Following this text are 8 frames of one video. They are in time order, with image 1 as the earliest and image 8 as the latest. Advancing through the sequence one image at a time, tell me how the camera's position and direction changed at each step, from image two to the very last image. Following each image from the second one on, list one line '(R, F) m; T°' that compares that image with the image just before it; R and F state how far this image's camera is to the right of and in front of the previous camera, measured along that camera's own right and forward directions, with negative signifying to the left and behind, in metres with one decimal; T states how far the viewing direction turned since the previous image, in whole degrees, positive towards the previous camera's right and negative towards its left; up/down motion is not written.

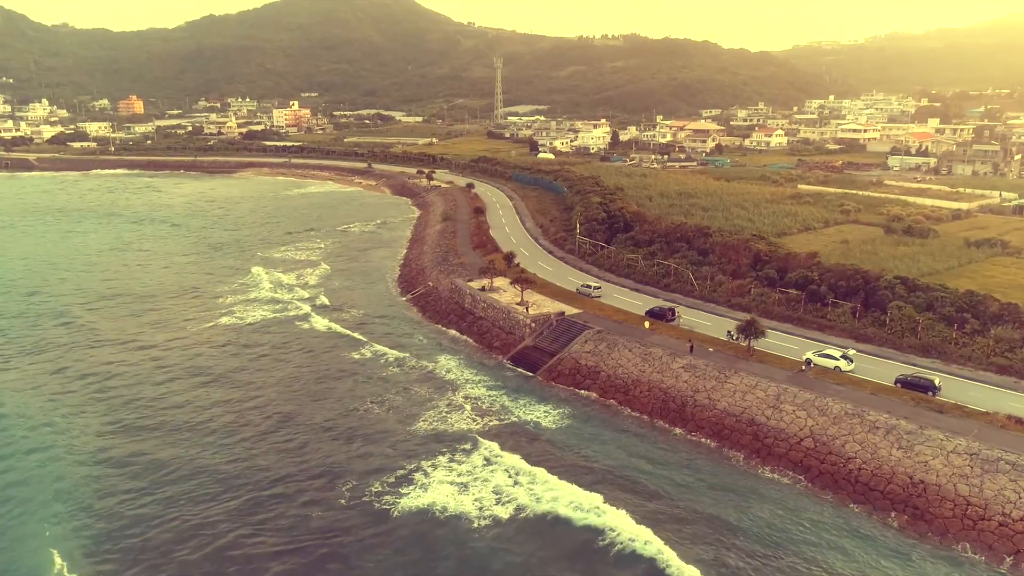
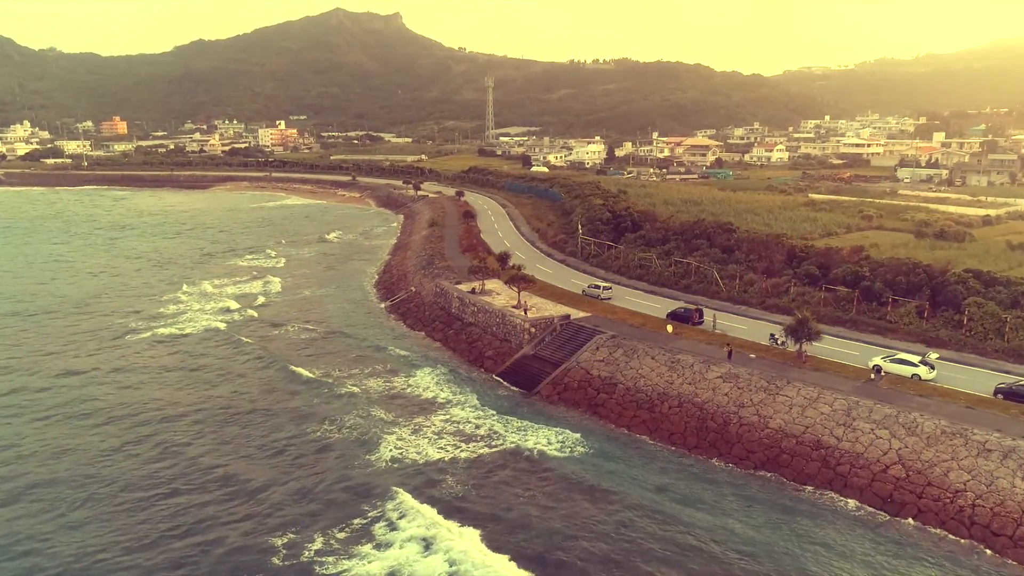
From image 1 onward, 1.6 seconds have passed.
(-0.2, +7.5) m; +1°
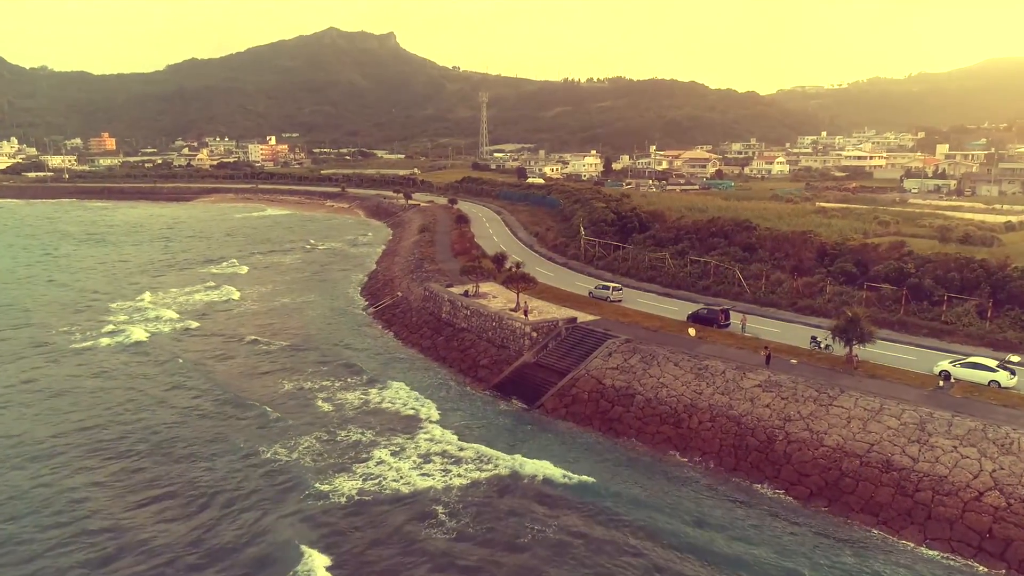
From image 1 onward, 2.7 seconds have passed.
(-0.2, +4.9) m; 0°
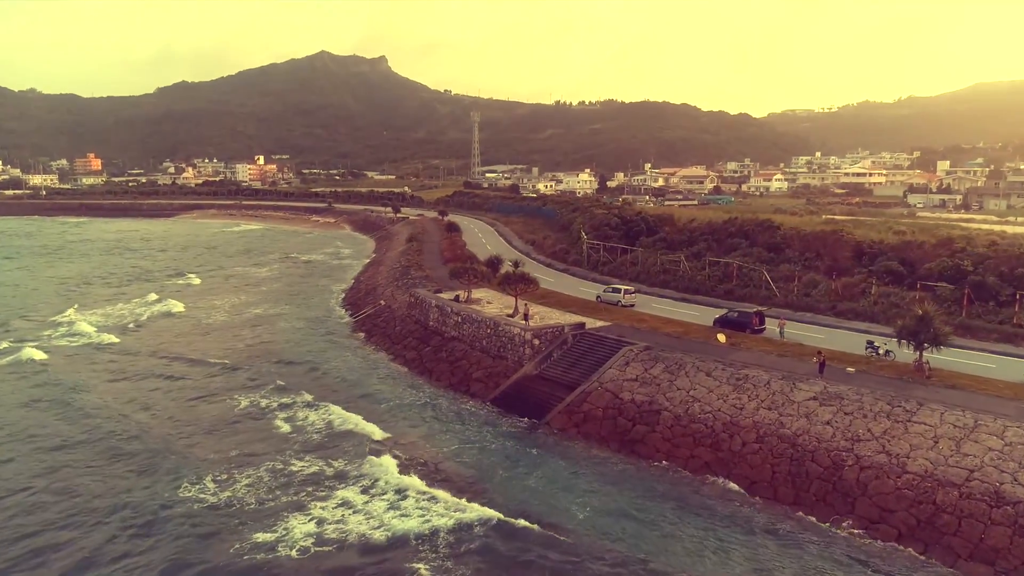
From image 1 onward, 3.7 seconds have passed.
(-0.2, +4.8) m; +1°
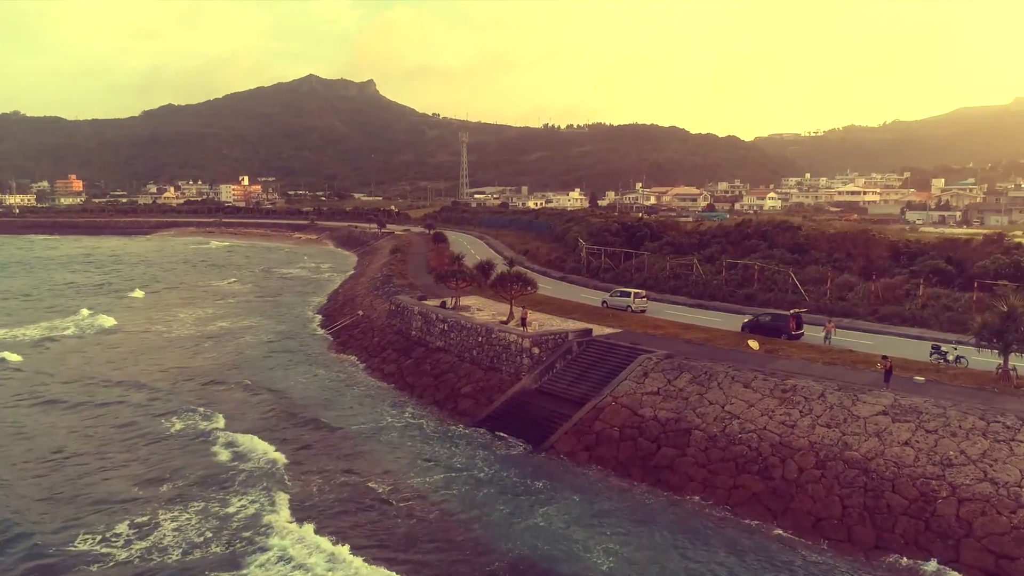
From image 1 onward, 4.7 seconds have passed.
(-0.2, +4.2) m; +1°
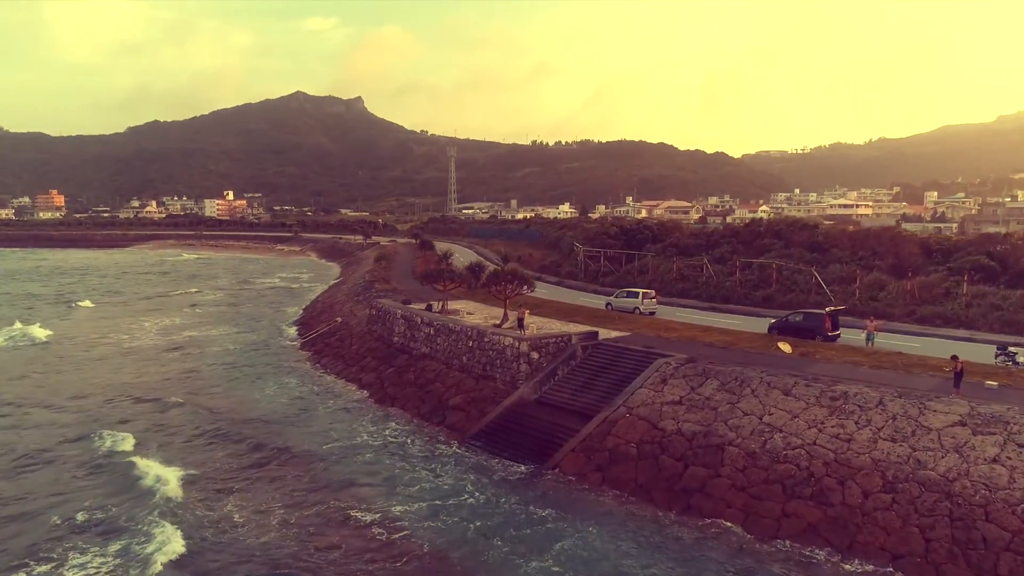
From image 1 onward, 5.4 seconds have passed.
(-0.2, +3.1) m; +1°
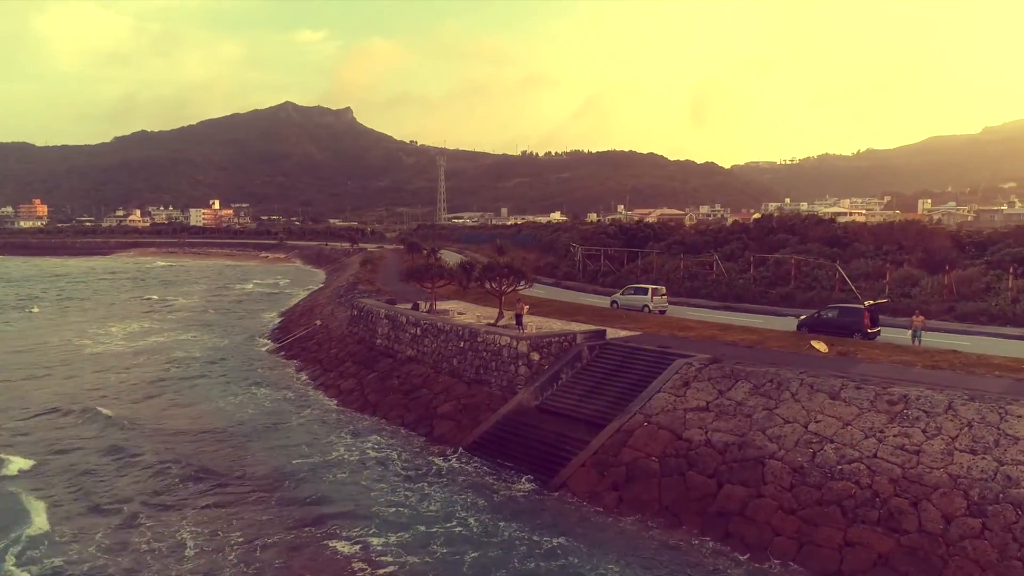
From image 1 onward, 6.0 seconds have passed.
(-0.2, +2.5) m; +1°
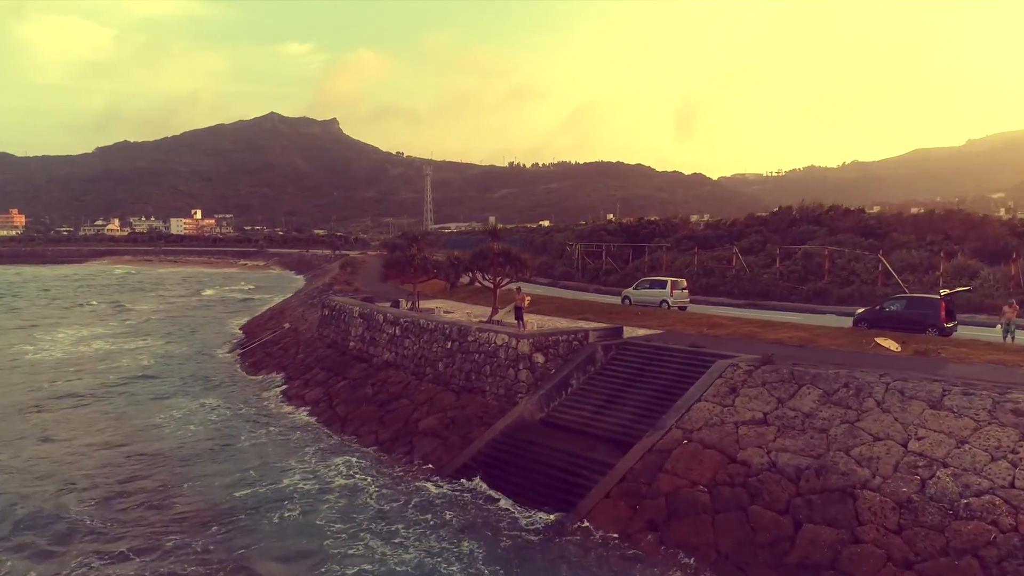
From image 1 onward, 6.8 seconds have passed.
(-0.2, +3.4) m; +1°
